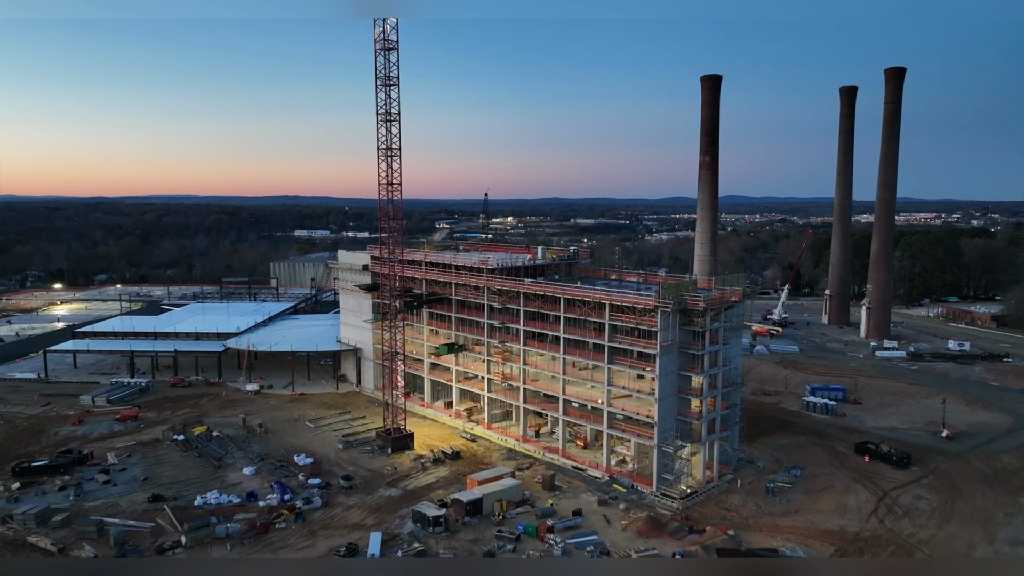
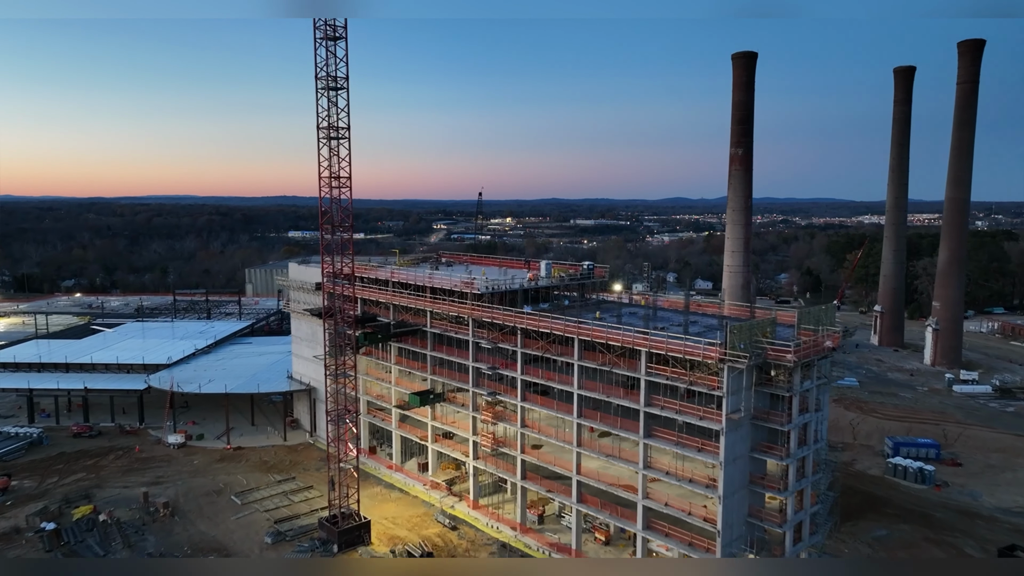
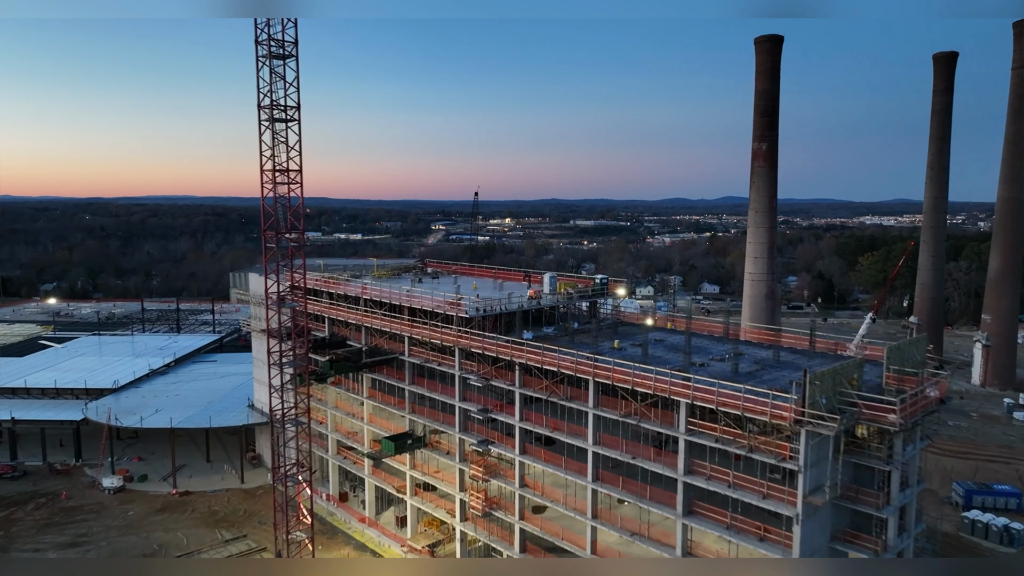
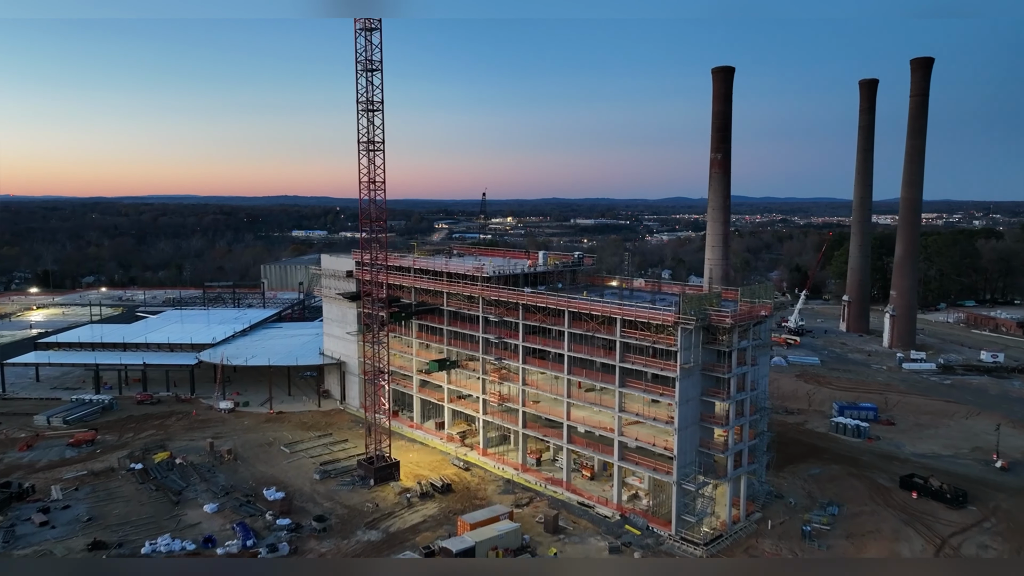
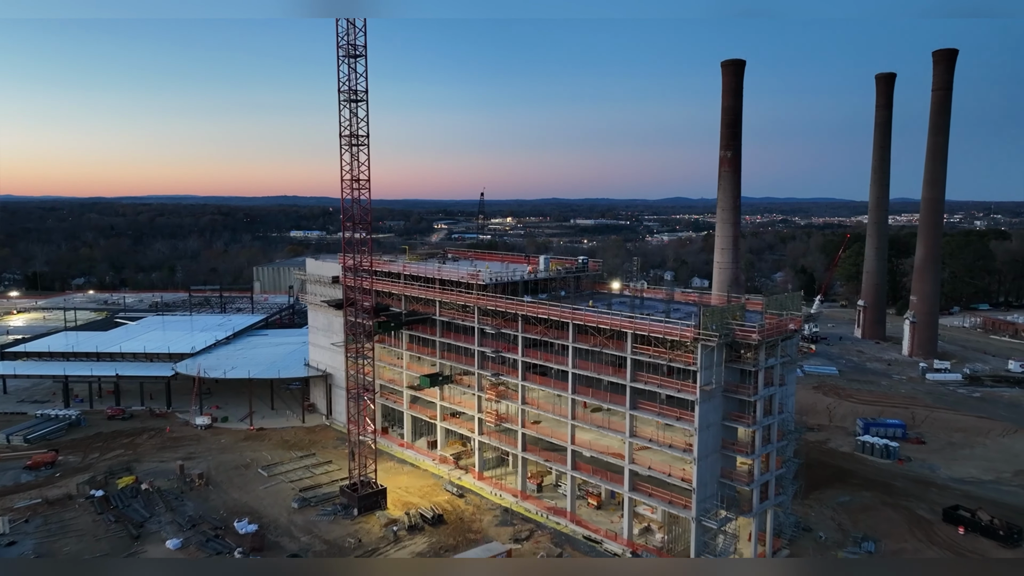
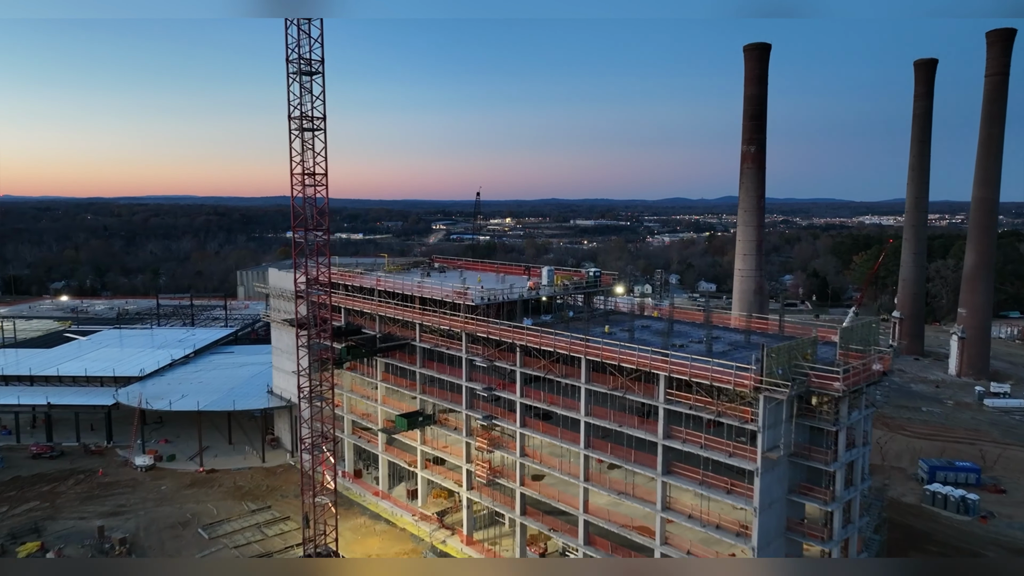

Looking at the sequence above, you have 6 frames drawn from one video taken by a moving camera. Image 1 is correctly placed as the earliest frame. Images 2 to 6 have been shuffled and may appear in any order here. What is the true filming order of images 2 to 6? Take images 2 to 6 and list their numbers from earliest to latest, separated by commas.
4, 5, 2, 6, 3
